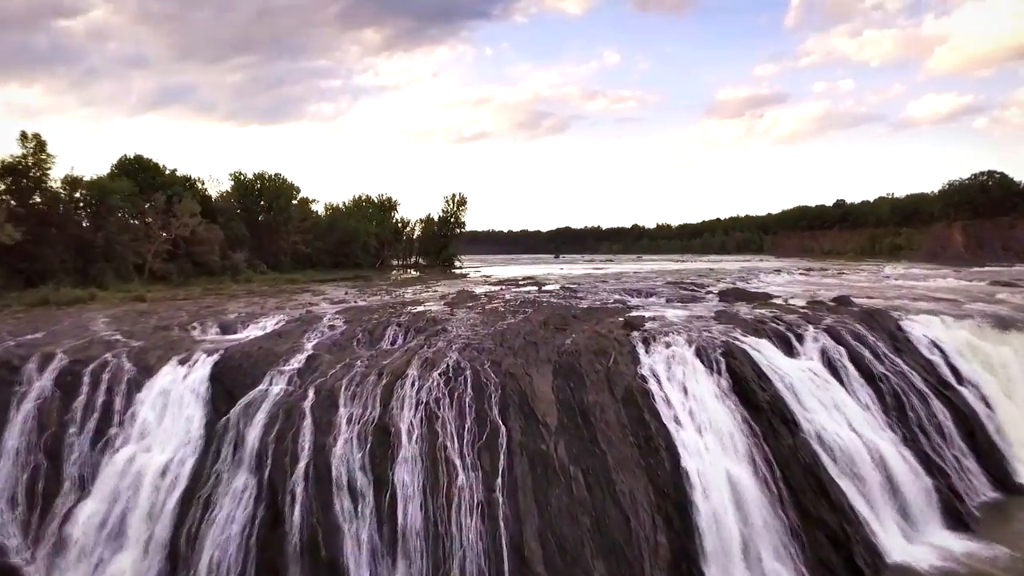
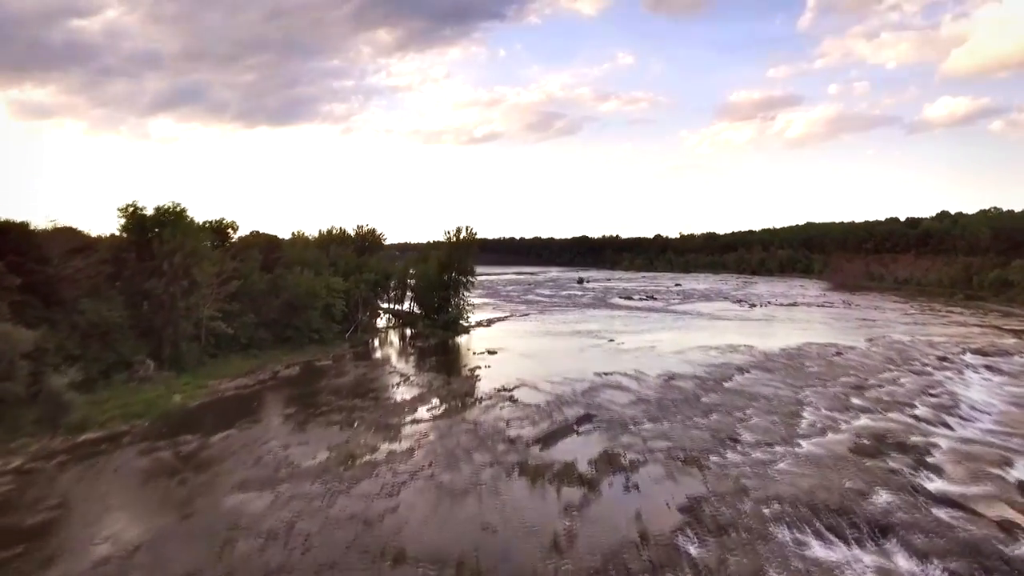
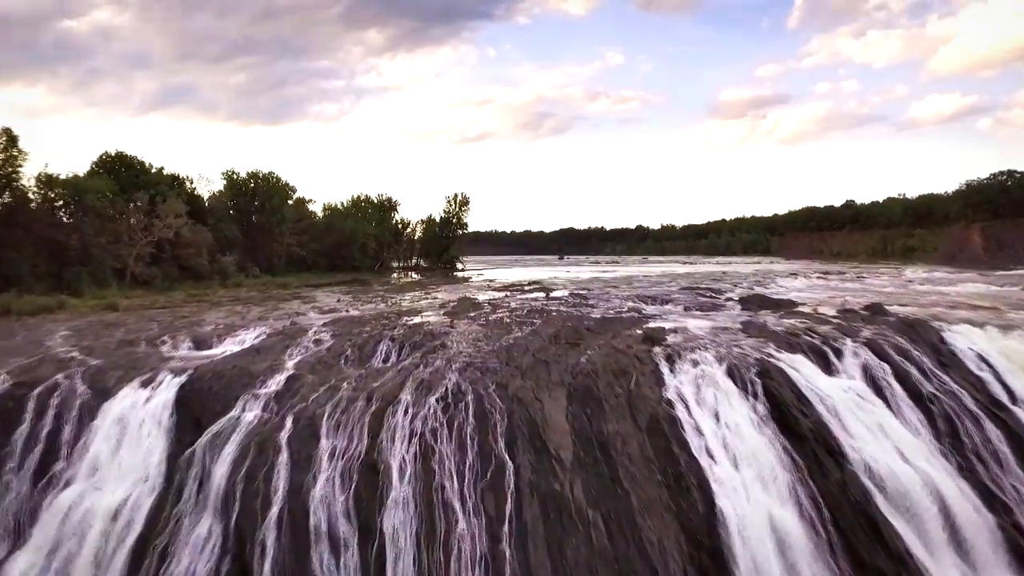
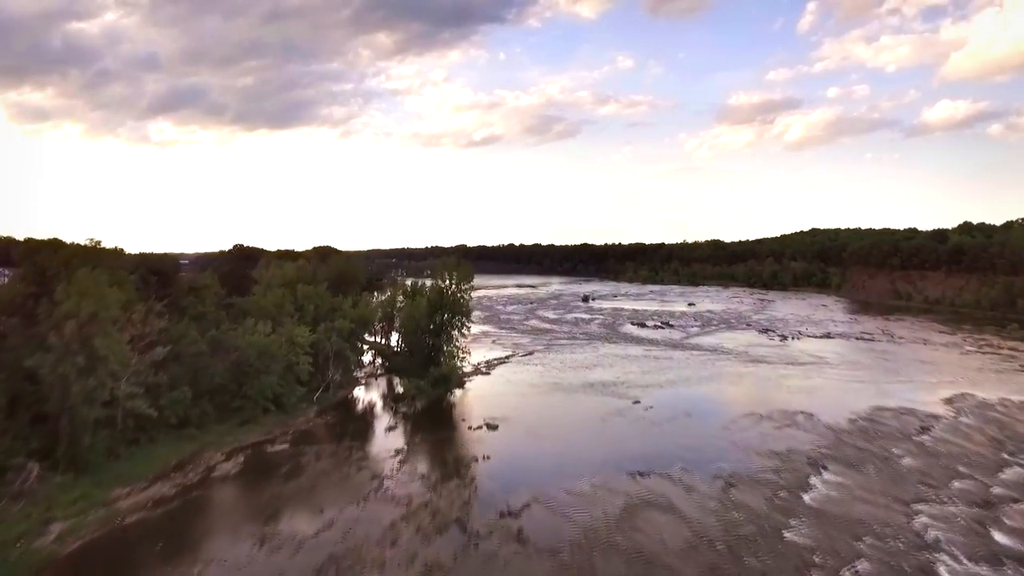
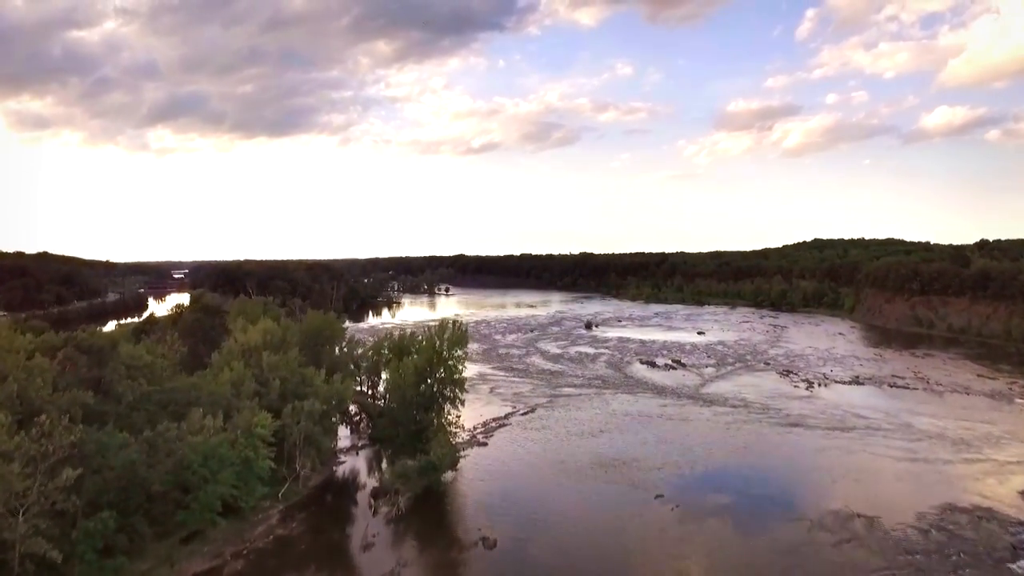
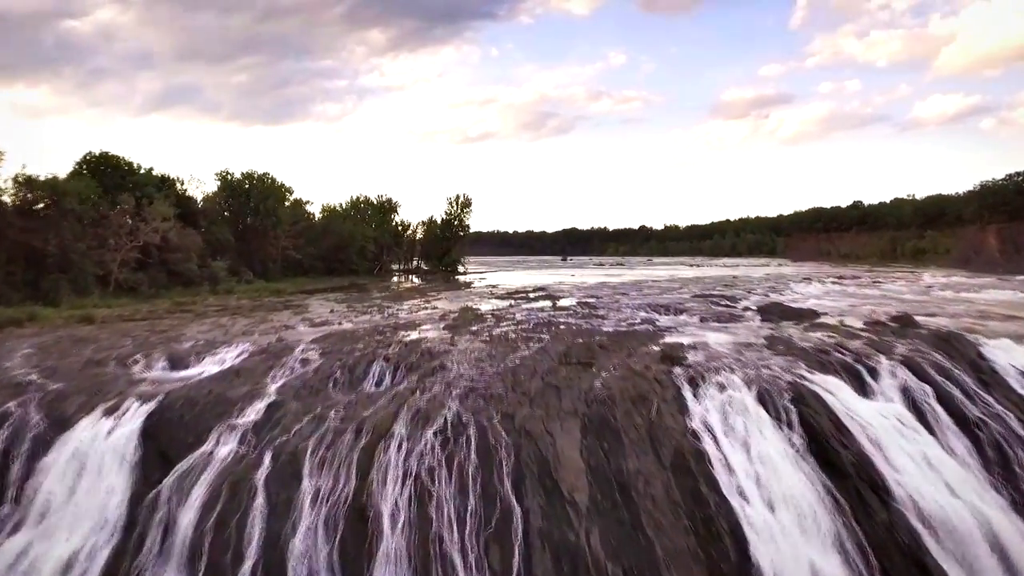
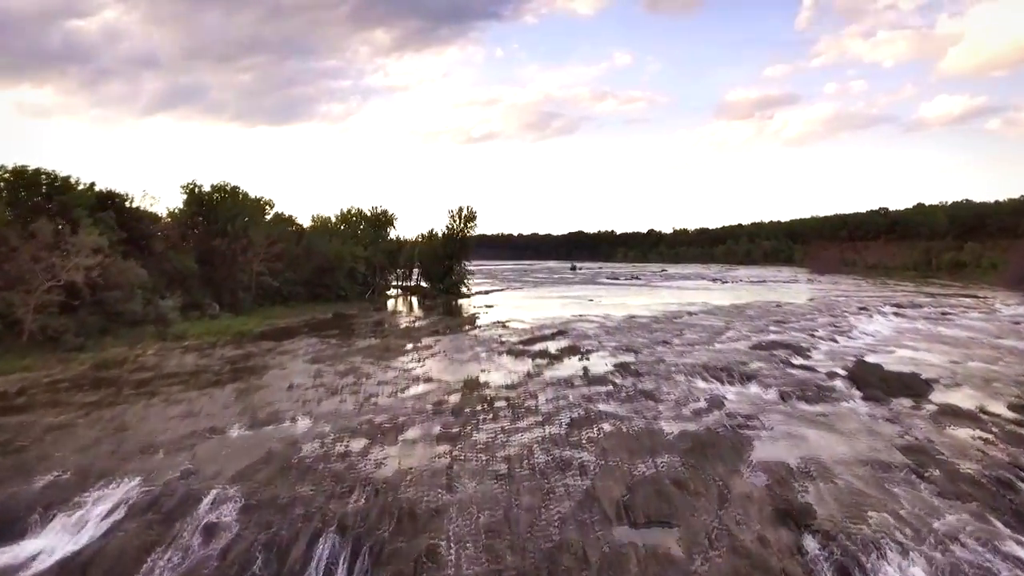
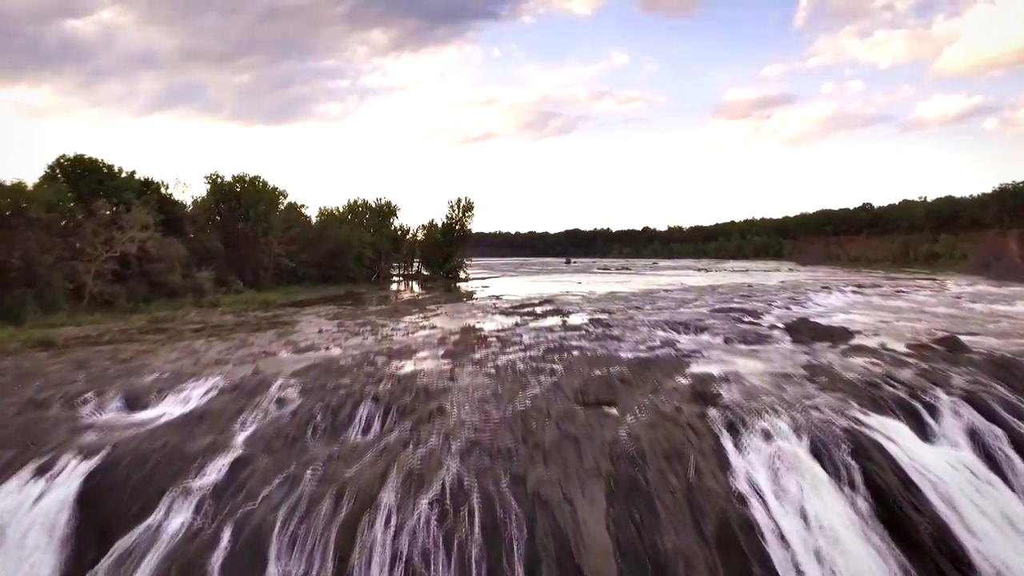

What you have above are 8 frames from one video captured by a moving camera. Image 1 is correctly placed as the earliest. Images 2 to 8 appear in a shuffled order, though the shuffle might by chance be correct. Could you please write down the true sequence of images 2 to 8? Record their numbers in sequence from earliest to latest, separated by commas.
3, 6, 8, 7, 2, 4, 5
